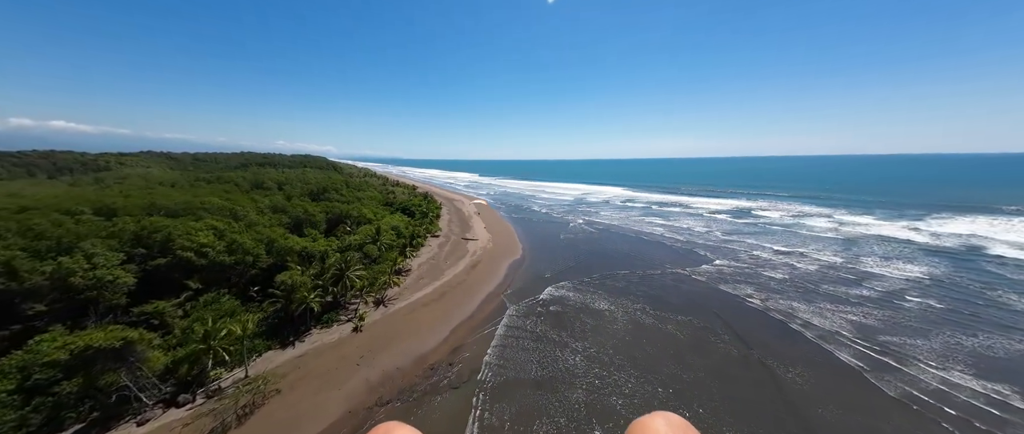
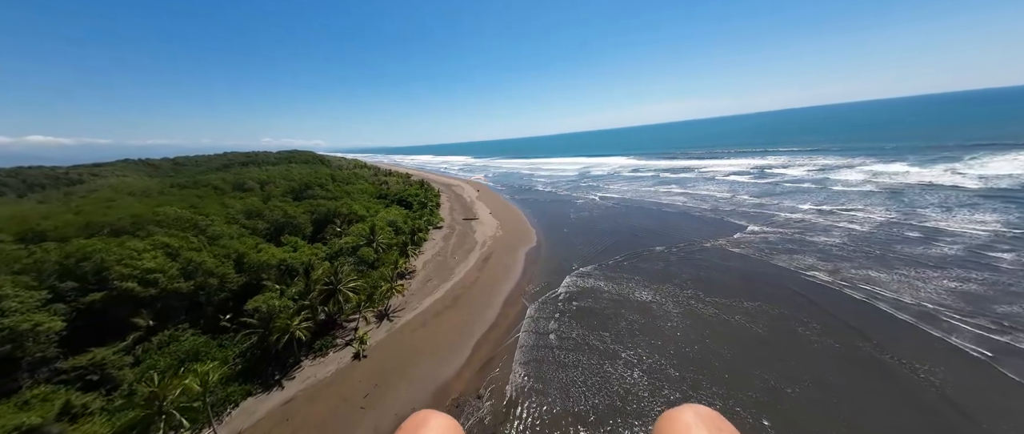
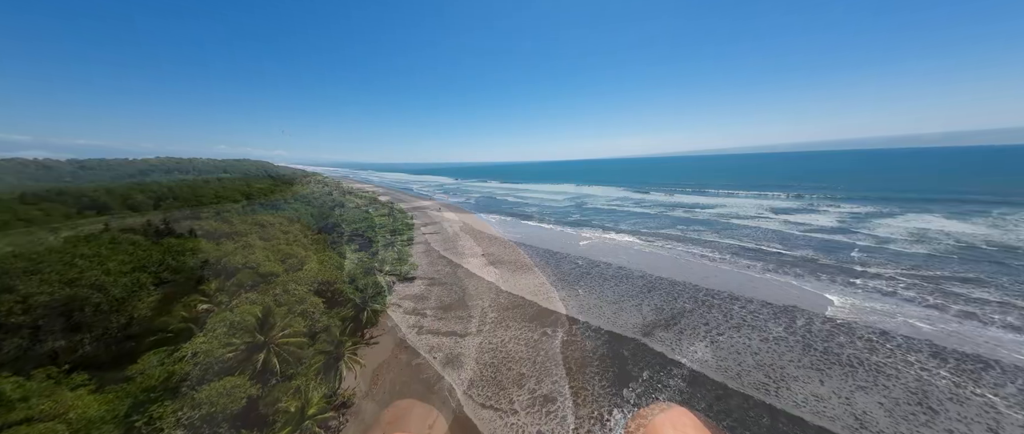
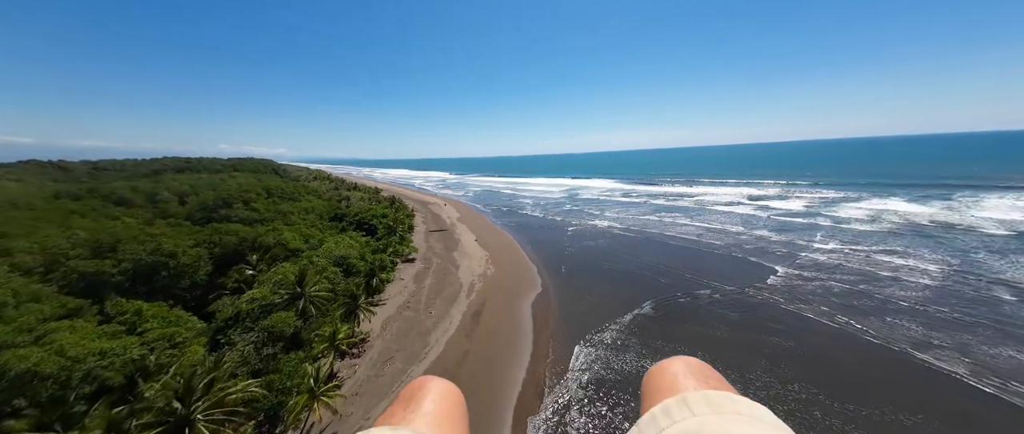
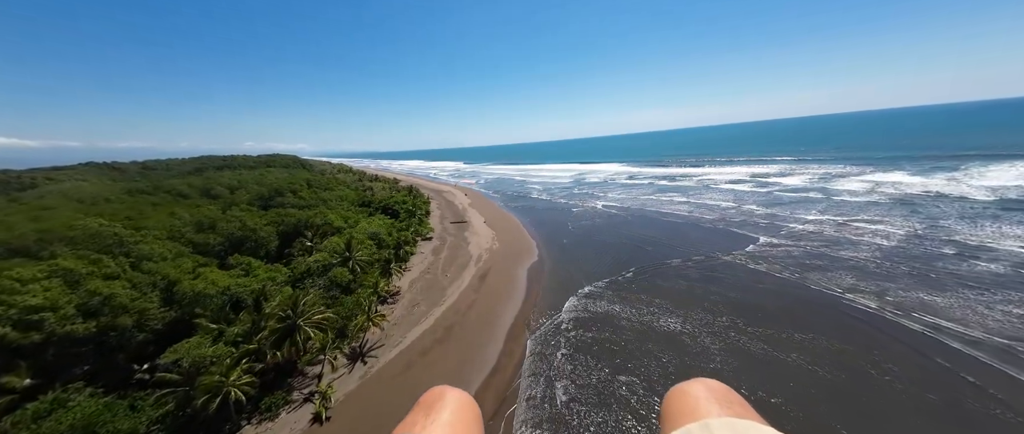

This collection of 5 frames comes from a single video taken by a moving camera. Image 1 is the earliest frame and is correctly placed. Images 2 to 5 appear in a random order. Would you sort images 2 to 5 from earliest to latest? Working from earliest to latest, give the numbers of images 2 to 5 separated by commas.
2, 5, 4, 3
